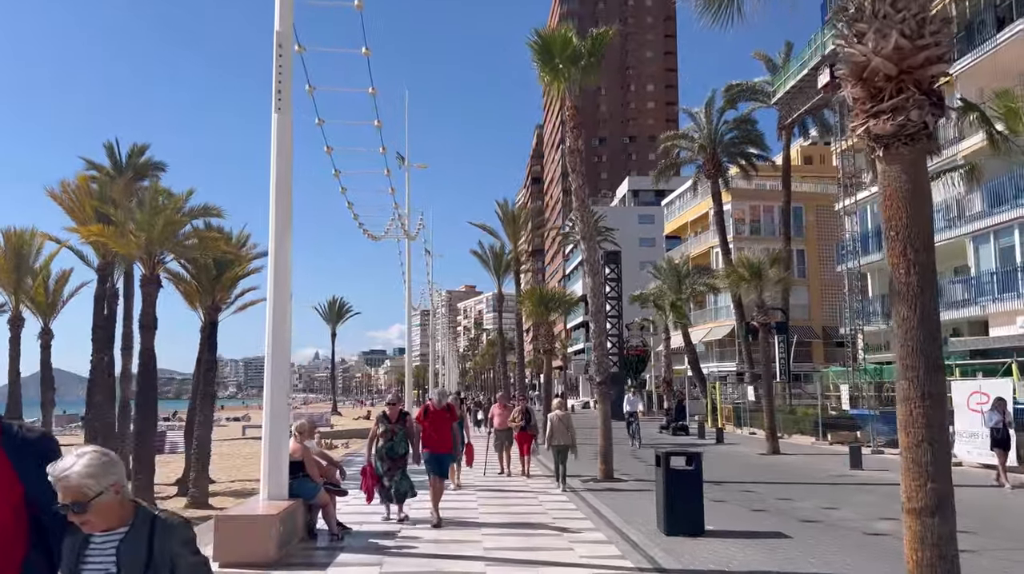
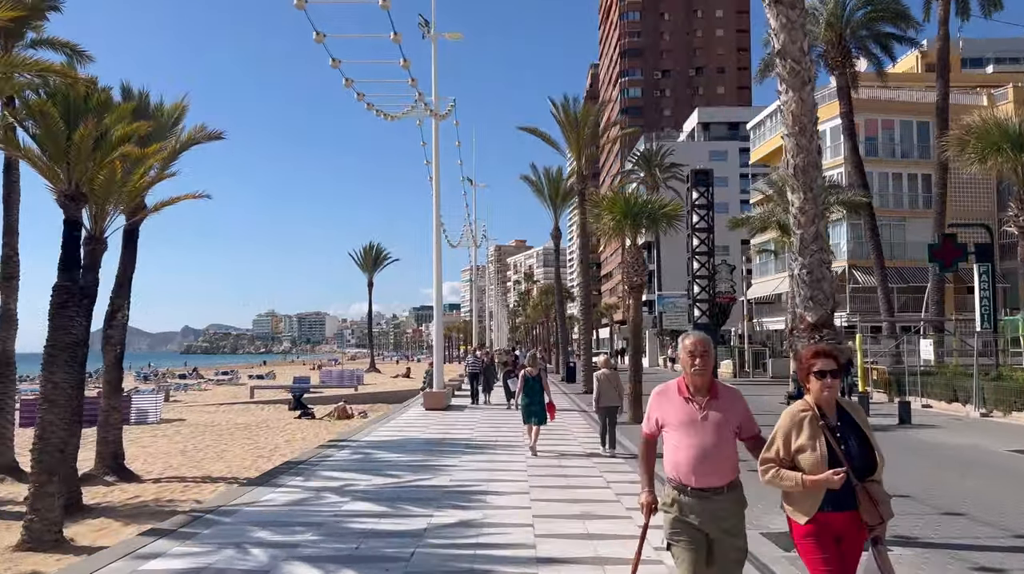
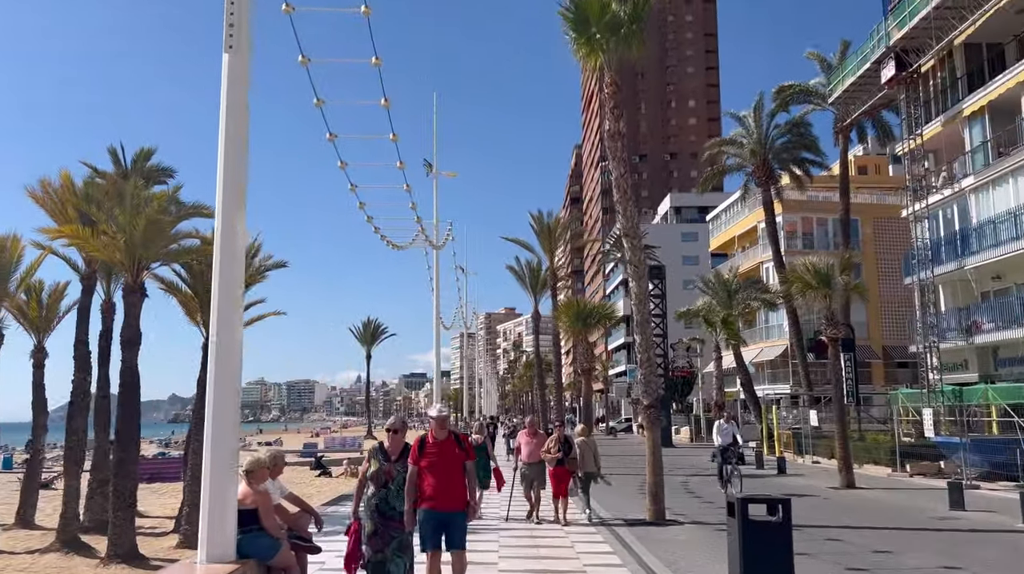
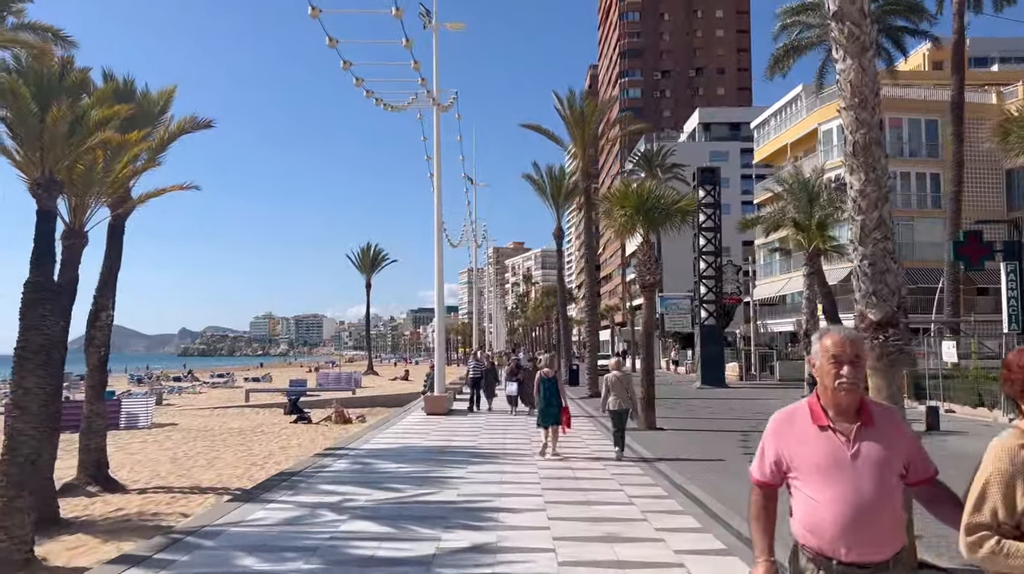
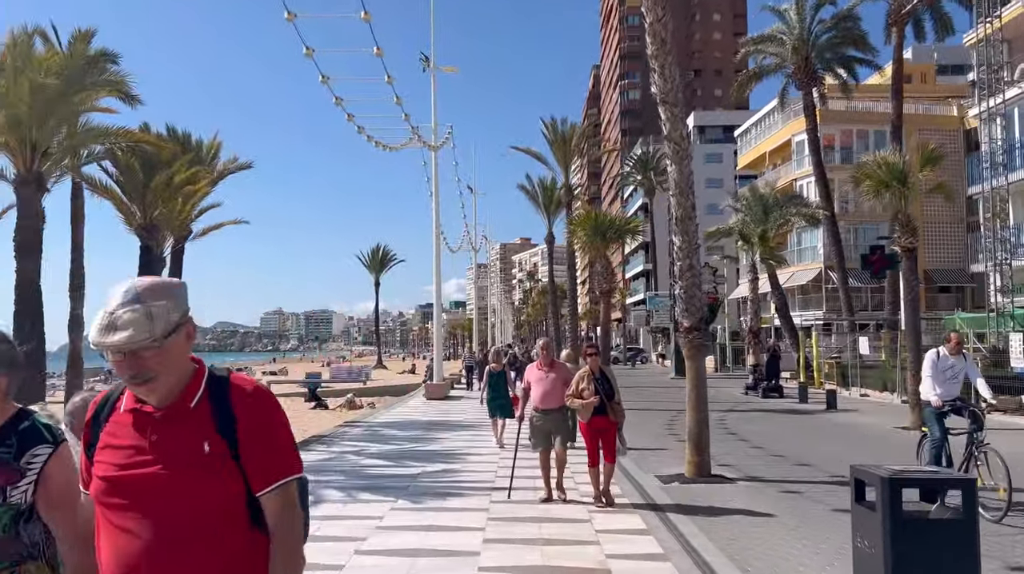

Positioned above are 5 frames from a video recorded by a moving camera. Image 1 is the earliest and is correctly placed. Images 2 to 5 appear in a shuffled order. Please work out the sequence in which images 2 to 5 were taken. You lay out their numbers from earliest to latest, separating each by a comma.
3, 5, 2, 4
